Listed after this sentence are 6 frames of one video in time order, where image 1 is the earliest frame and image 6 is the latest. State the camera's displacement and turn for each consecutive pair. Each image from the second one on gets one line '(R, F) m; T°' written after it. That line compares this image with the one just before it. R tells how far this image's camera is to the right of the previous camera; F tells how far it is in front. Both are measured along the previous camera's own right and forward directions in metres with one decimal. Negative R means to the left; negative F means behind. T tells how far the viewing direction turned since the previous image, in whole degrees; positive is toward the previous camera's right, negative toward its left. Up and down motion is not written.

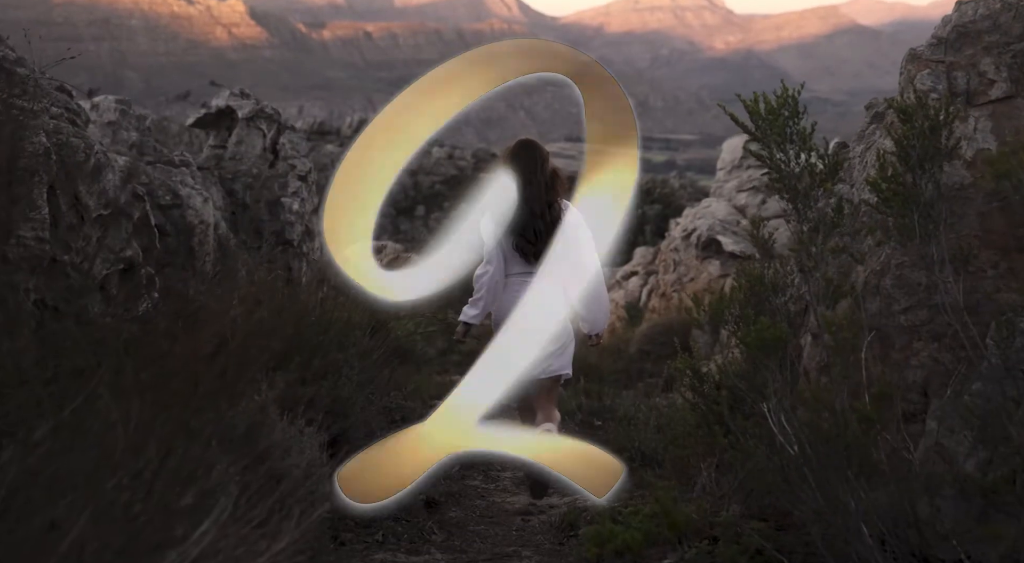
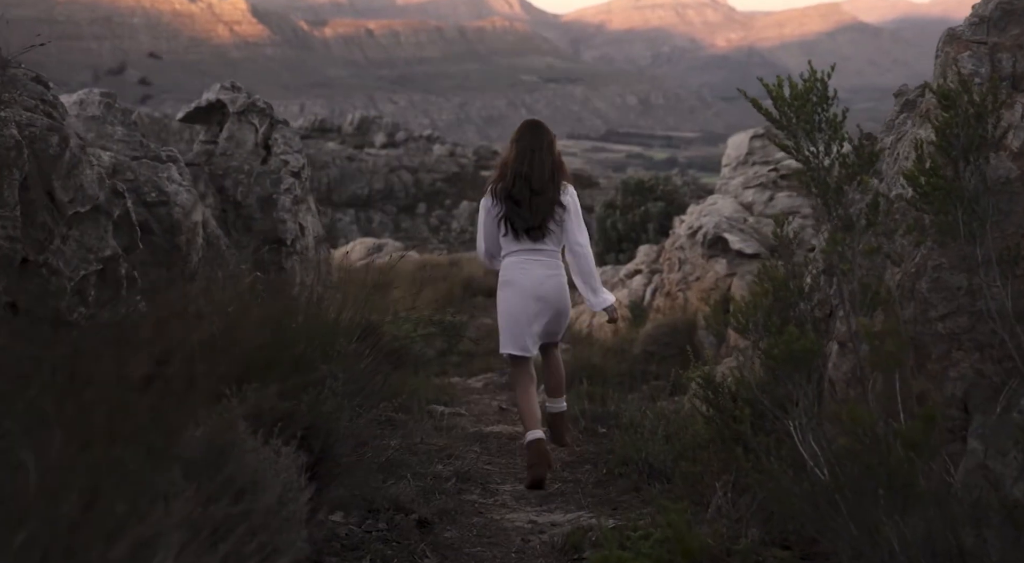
(0.0, +0.3) m; 0°
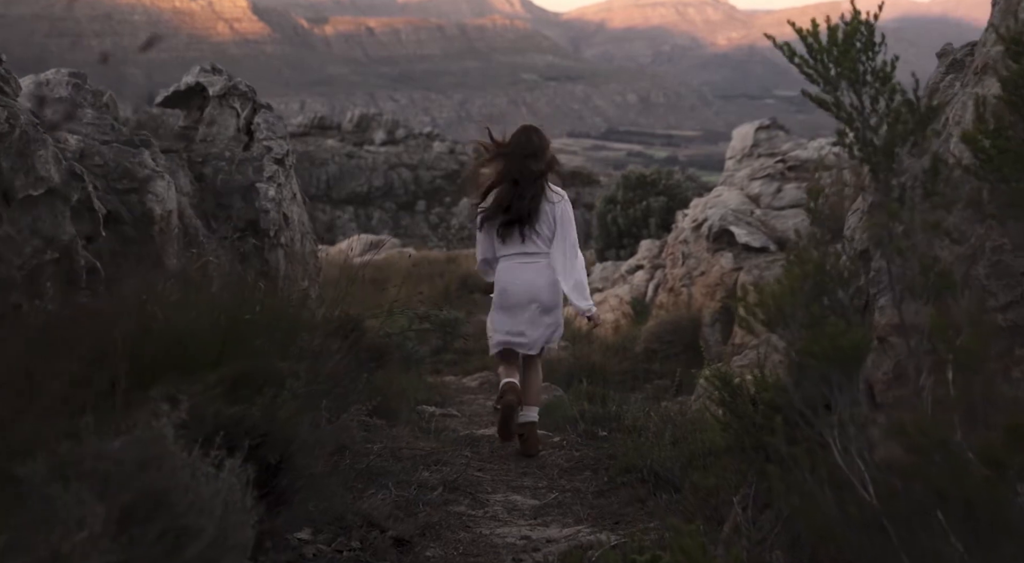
(0.0, +0.5) m; 0°
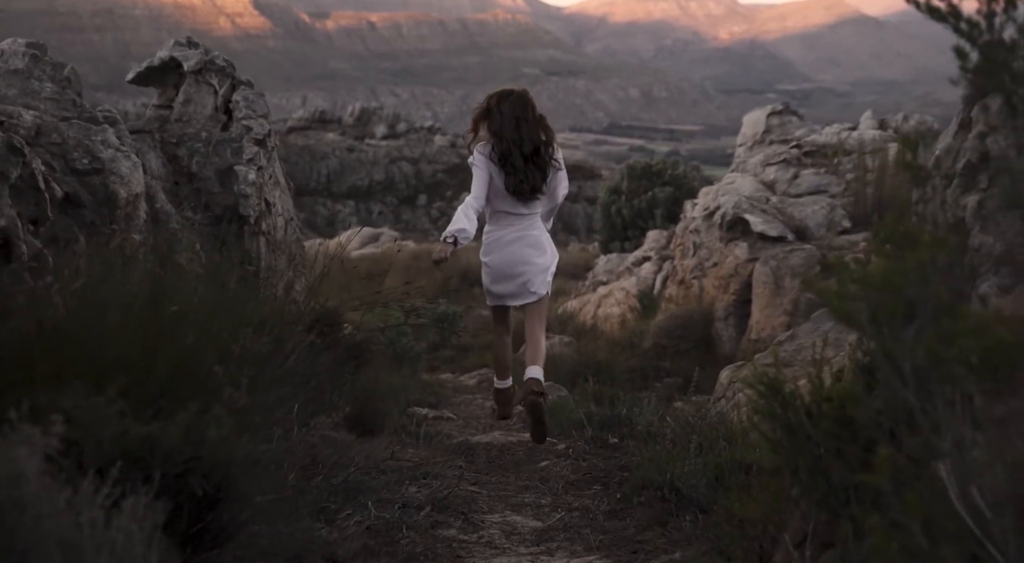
(0.0, +0.7) m; 0°
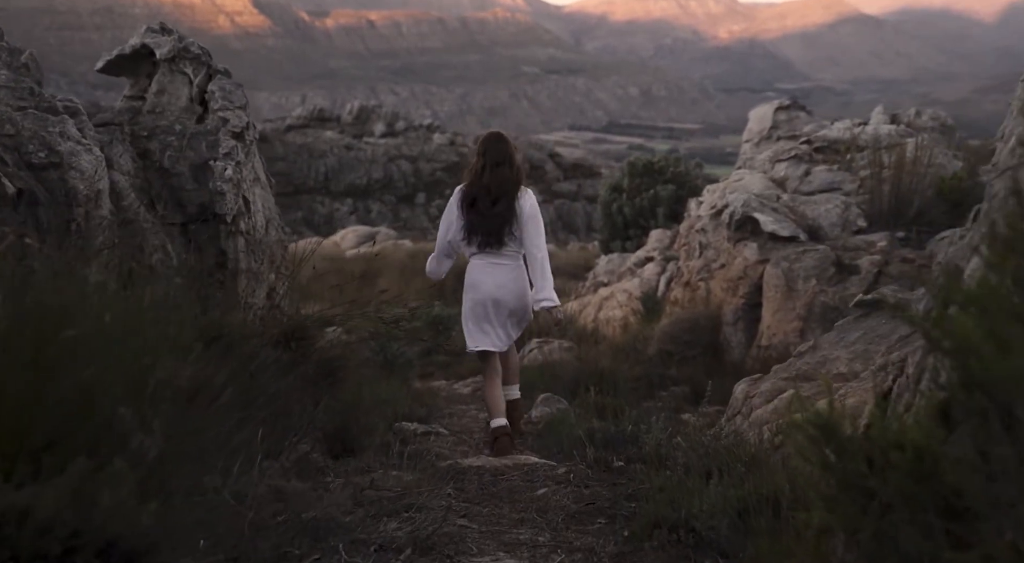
(0.0, +0.5) m; 0°
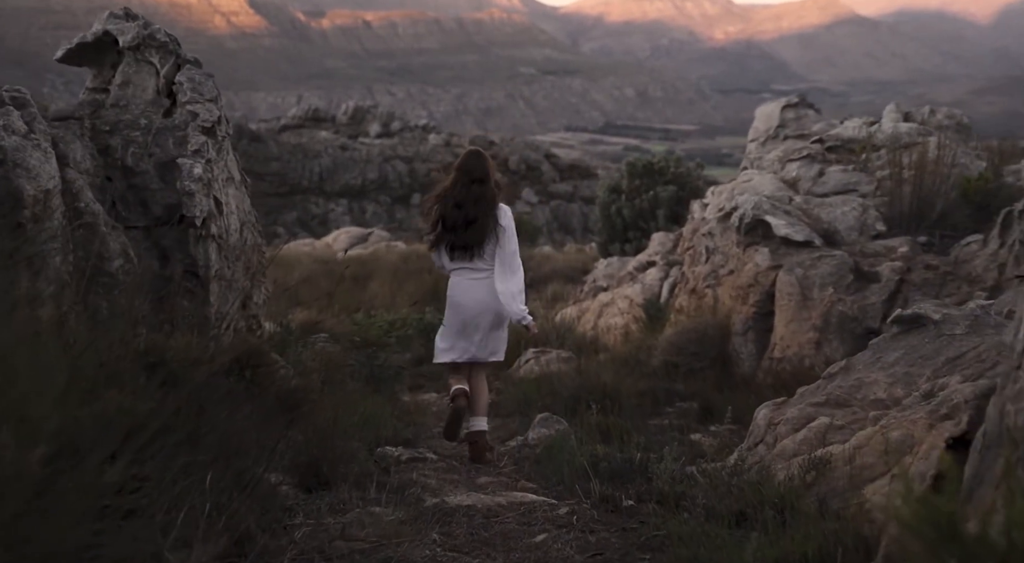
(0.0, +0.6) m; 0°
